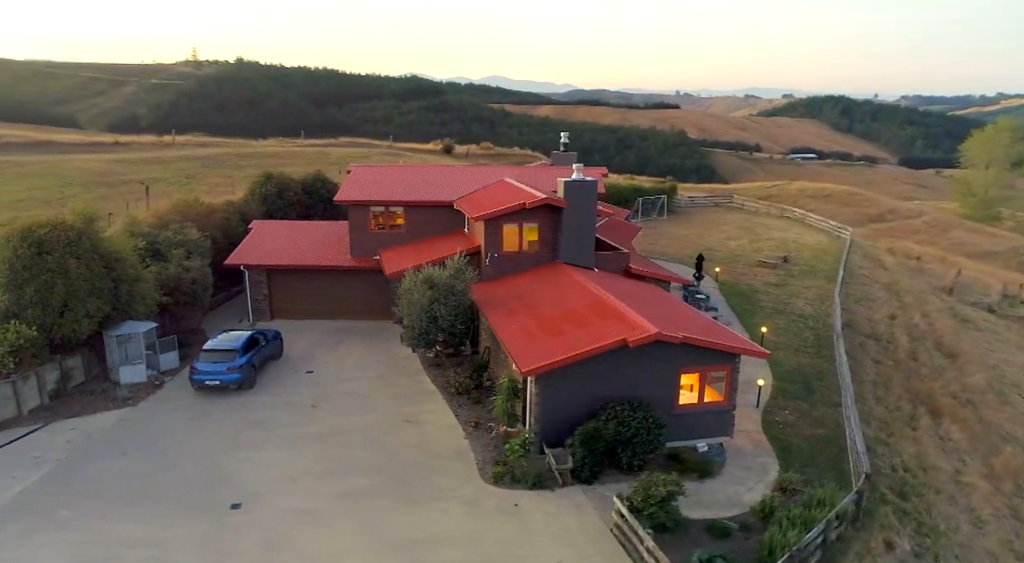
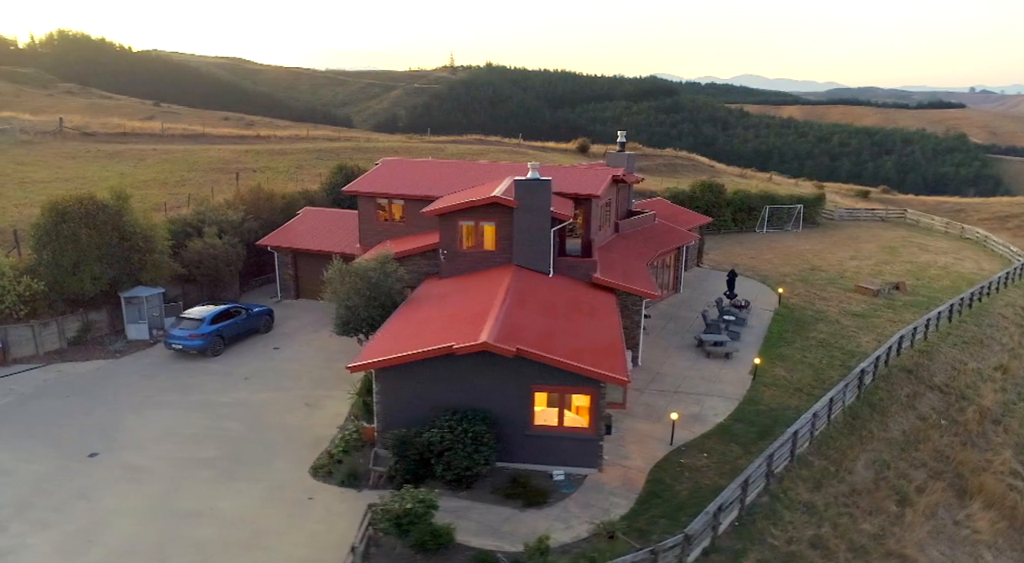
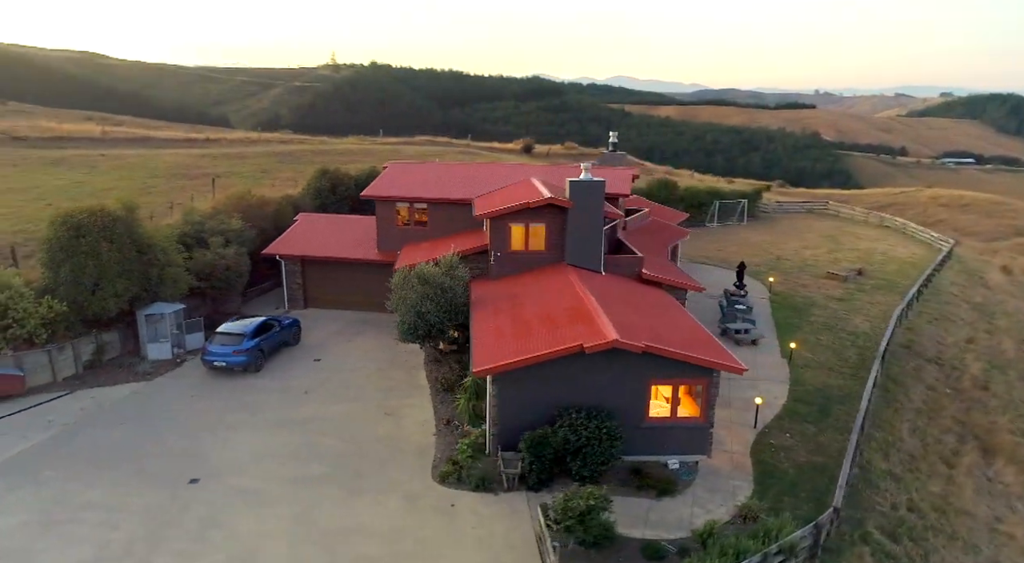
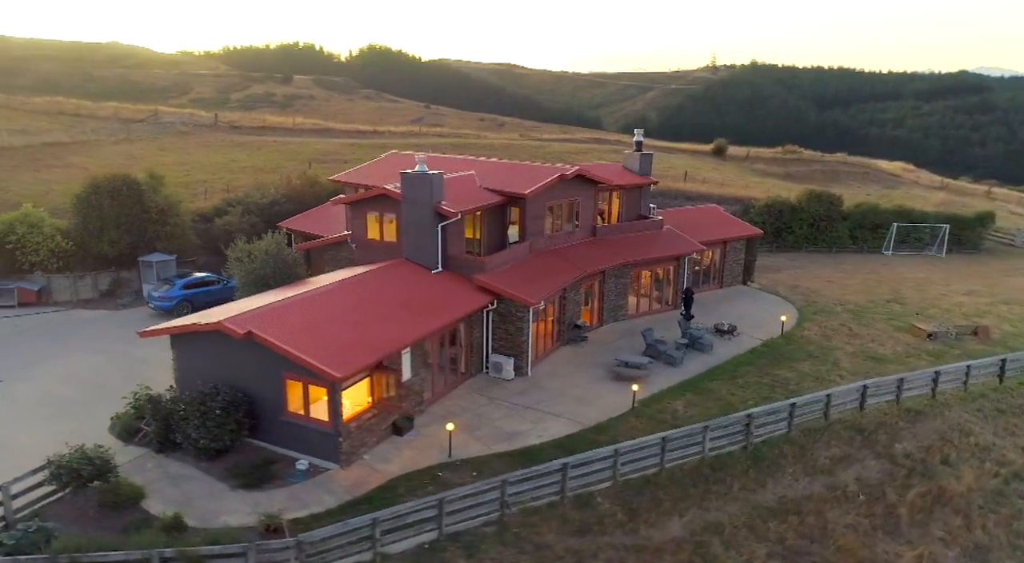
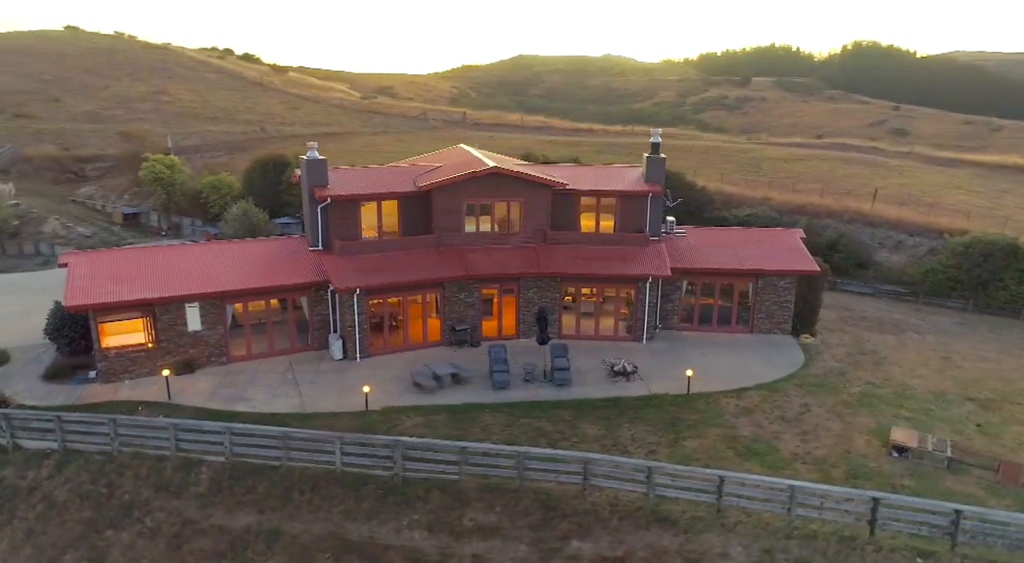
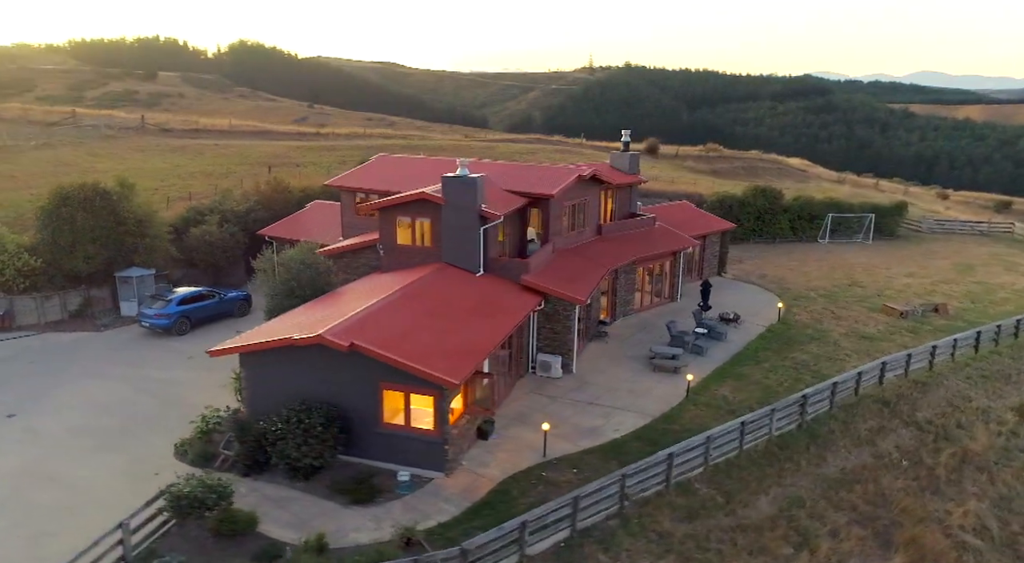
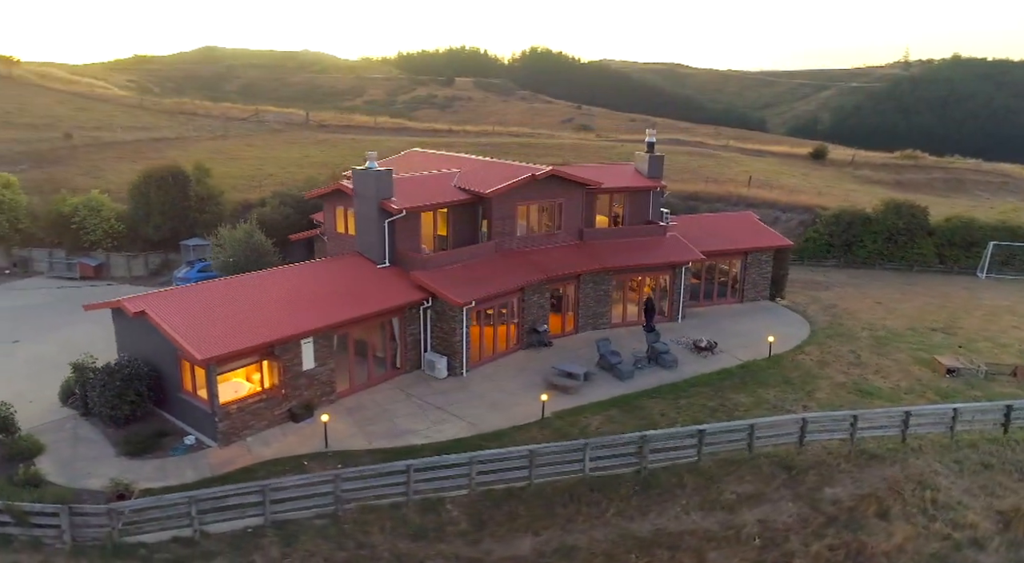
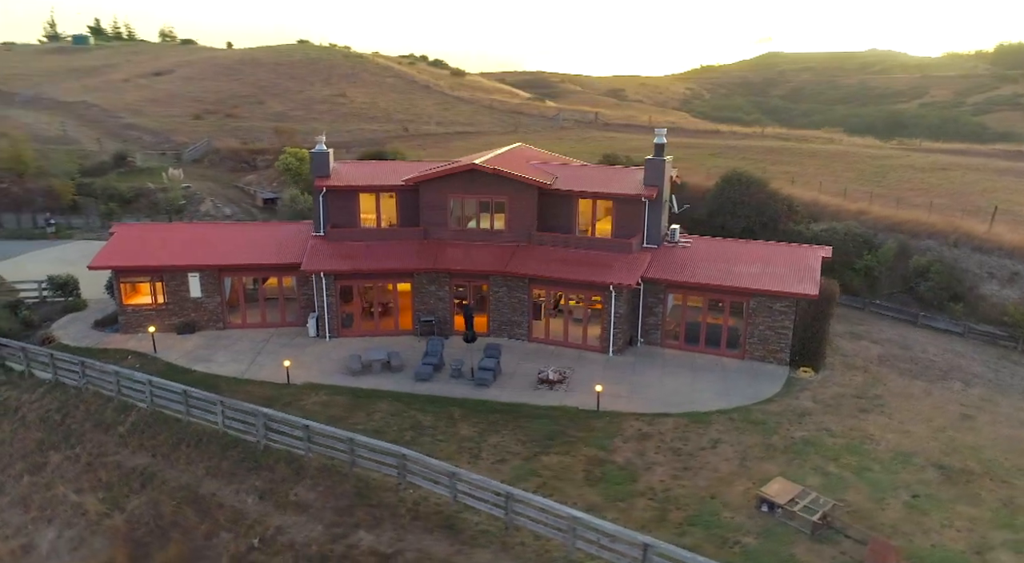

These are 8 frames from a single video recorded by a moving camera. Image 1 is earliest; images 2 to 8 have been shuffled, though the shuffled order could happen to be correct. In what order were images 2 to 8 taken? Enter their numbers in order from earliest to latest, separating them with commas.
3, 2, 6, 4, 7, 5, 8
